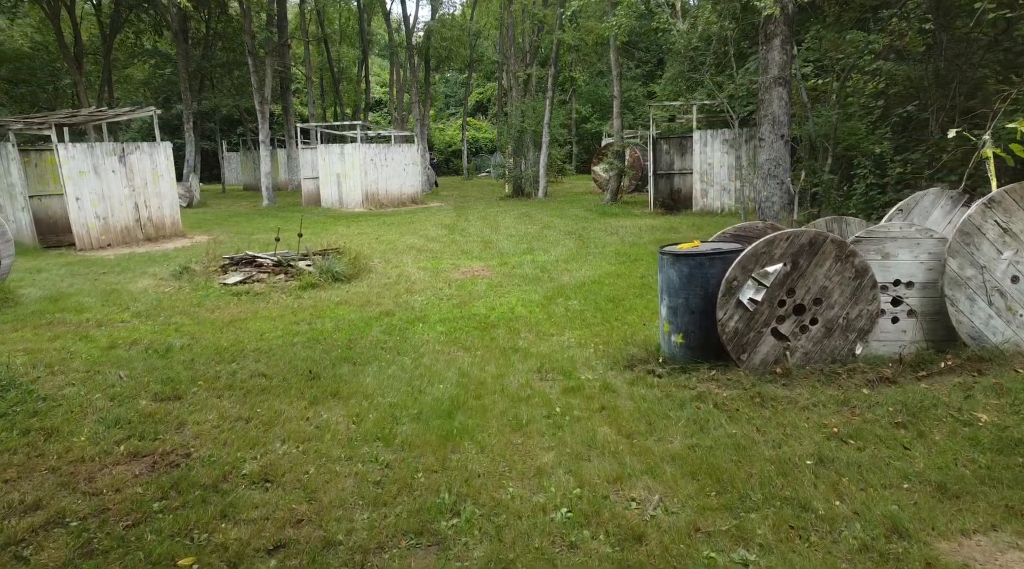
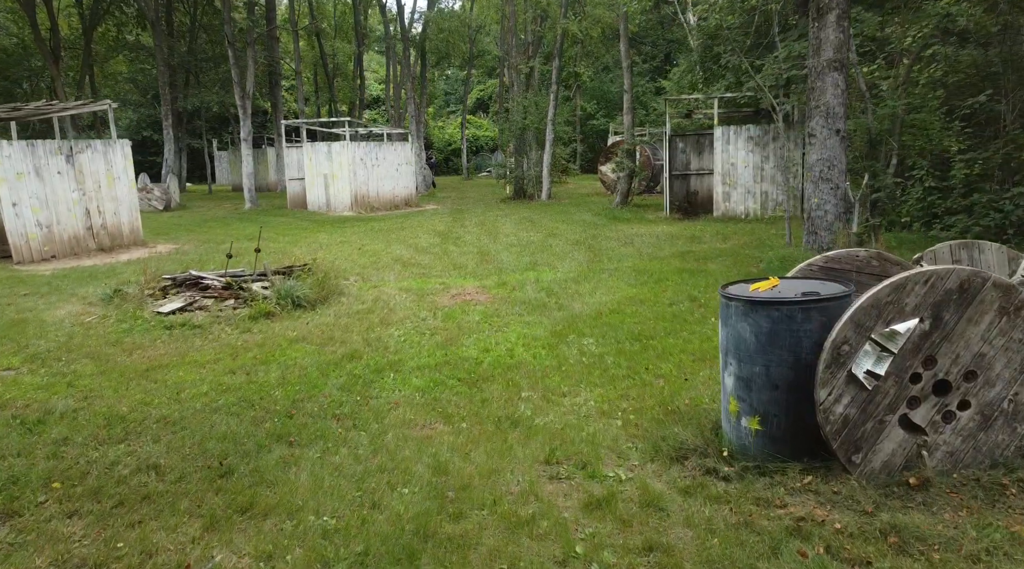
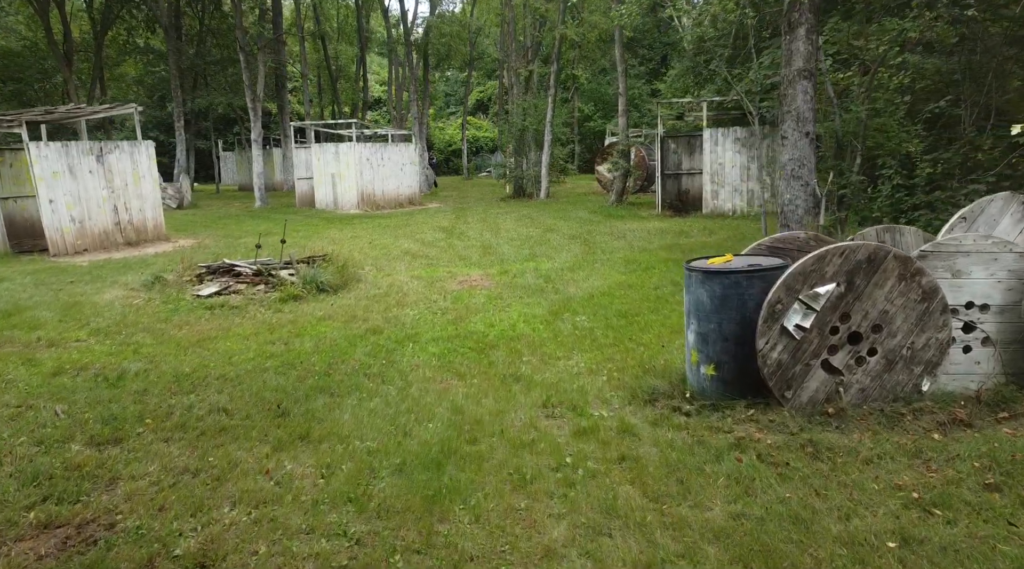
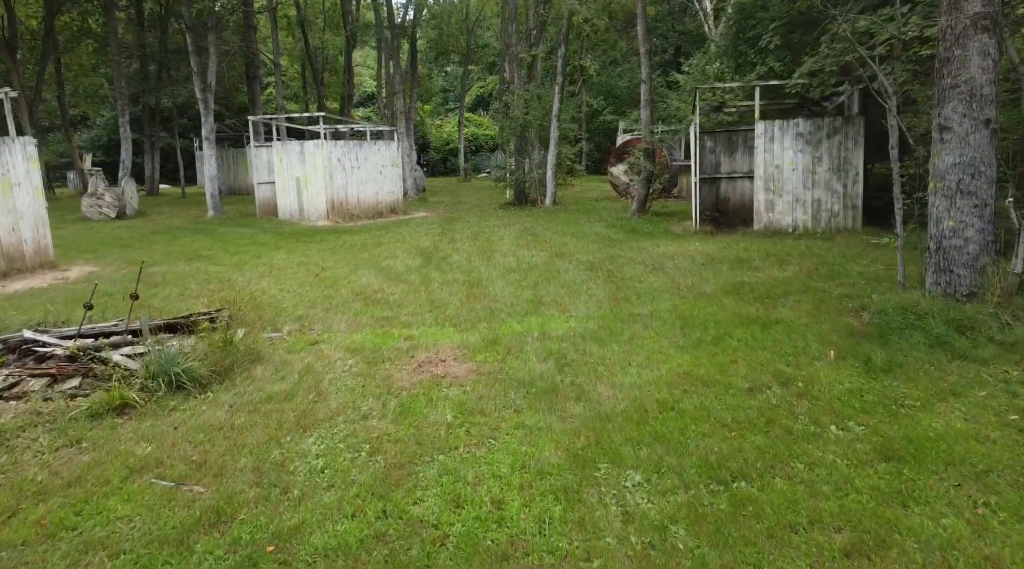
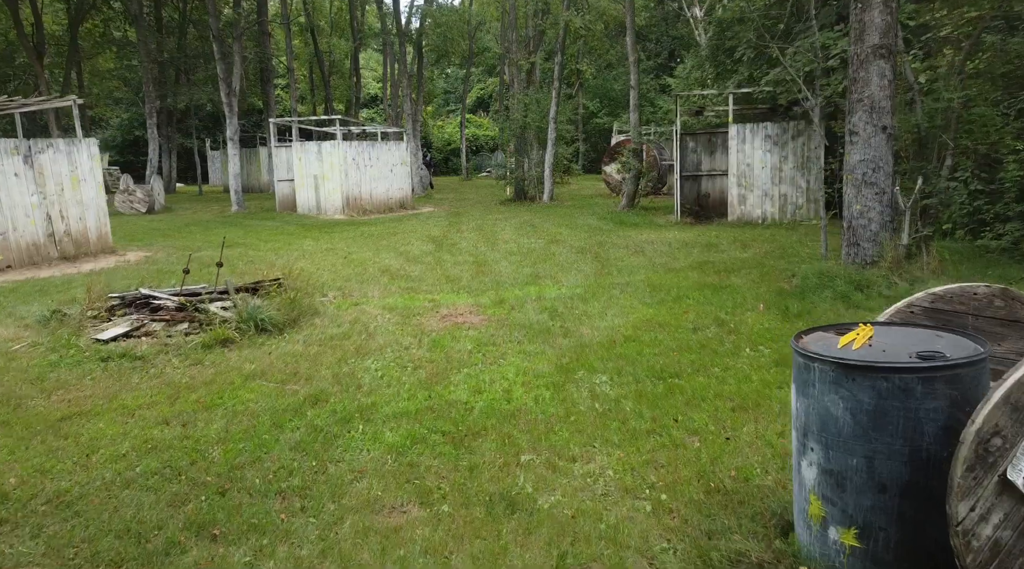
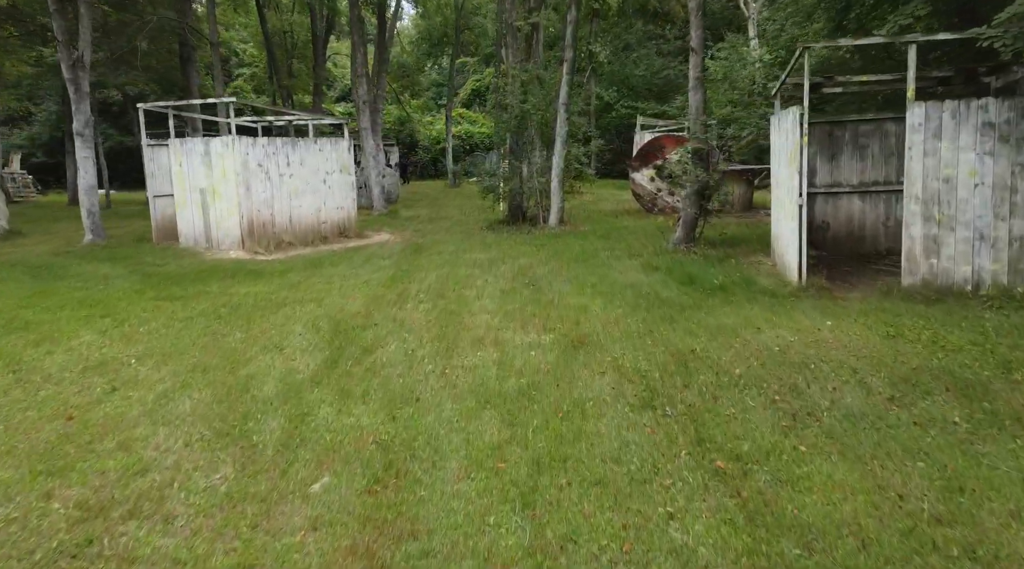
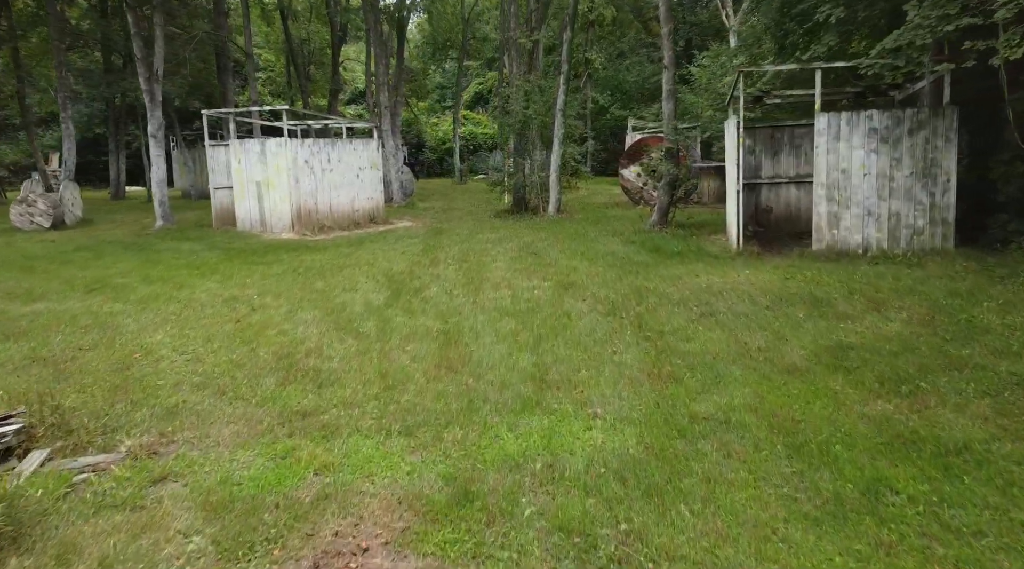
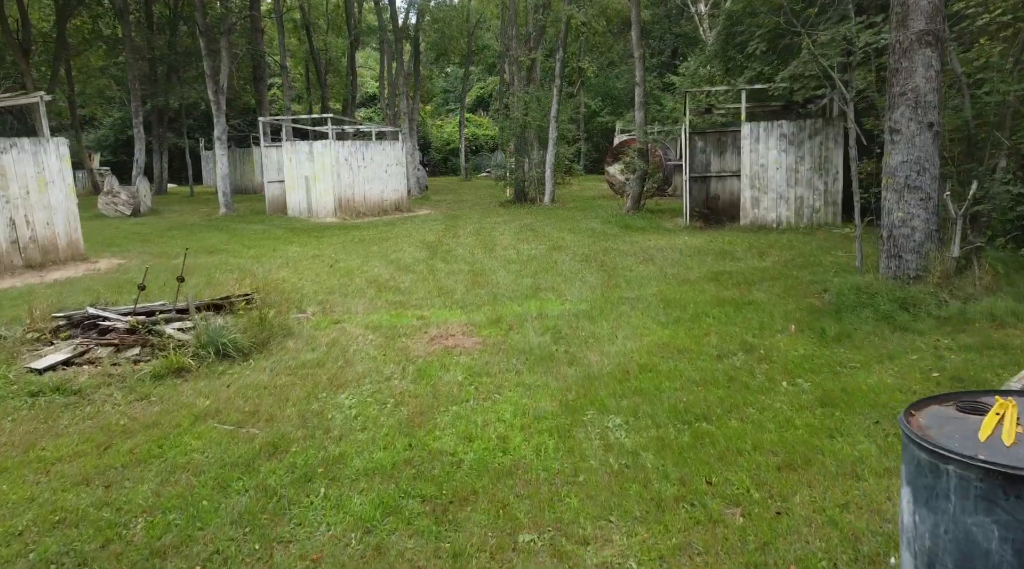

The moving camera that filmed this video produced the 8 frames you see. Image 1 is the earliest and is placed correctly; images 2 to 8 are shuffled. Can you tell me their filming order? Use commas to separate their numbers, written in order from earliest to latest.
3, 2, 5, 8, 4, 7, 6
